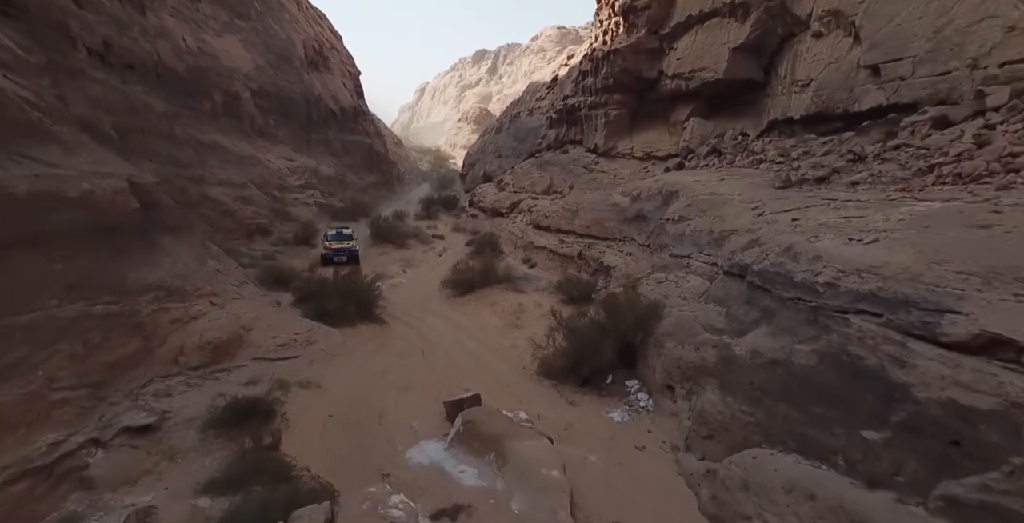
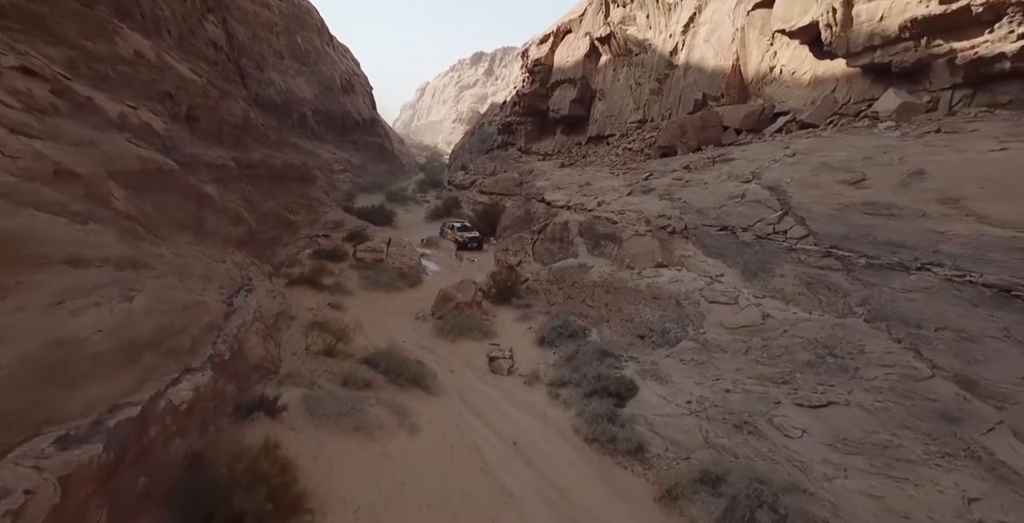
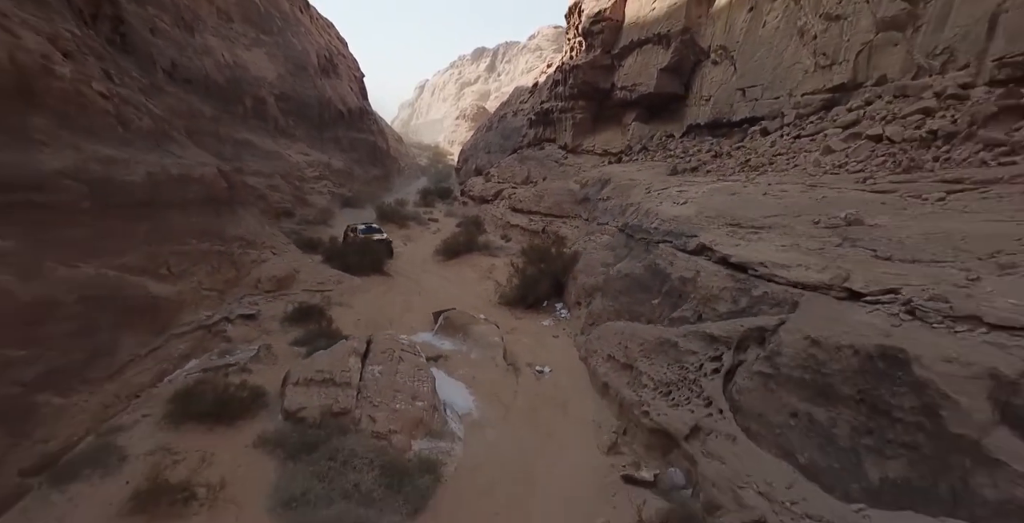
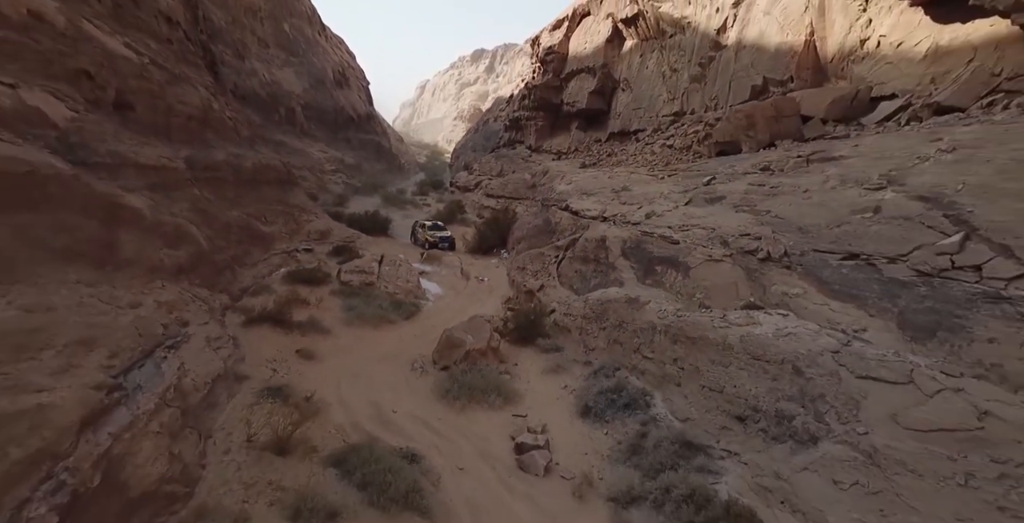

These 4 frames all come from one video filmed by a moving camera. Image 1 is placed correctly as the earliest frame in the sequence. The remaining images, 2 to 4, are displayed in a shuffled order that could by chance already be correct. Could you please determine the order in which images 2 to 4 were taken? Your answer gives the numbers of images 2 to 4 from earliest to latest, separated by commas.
3, 4, 2
